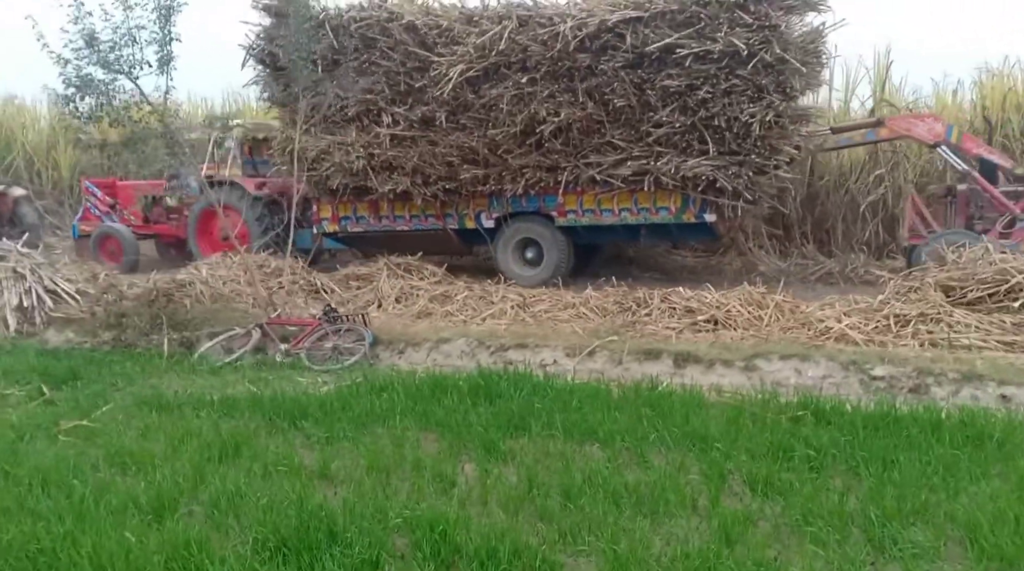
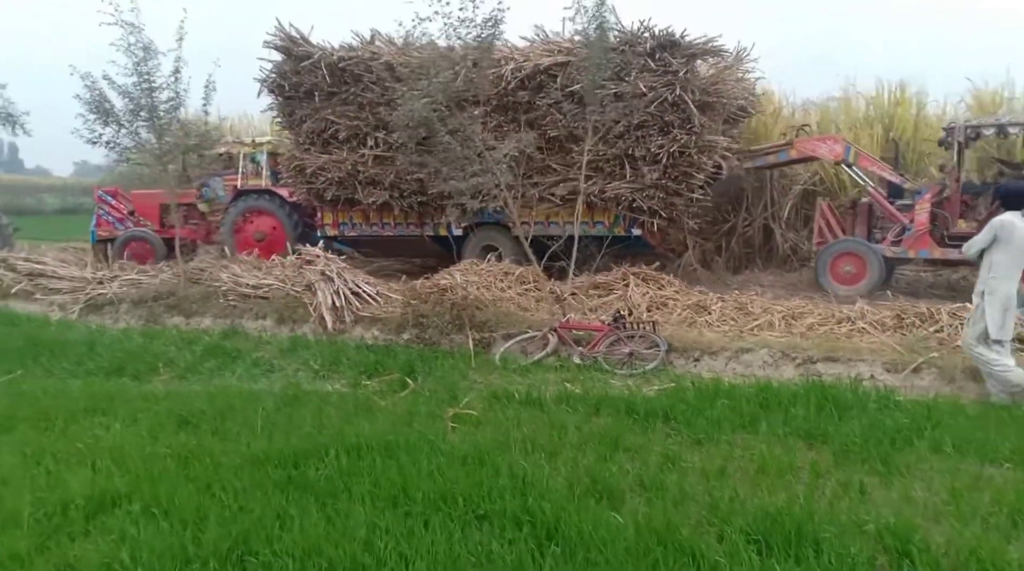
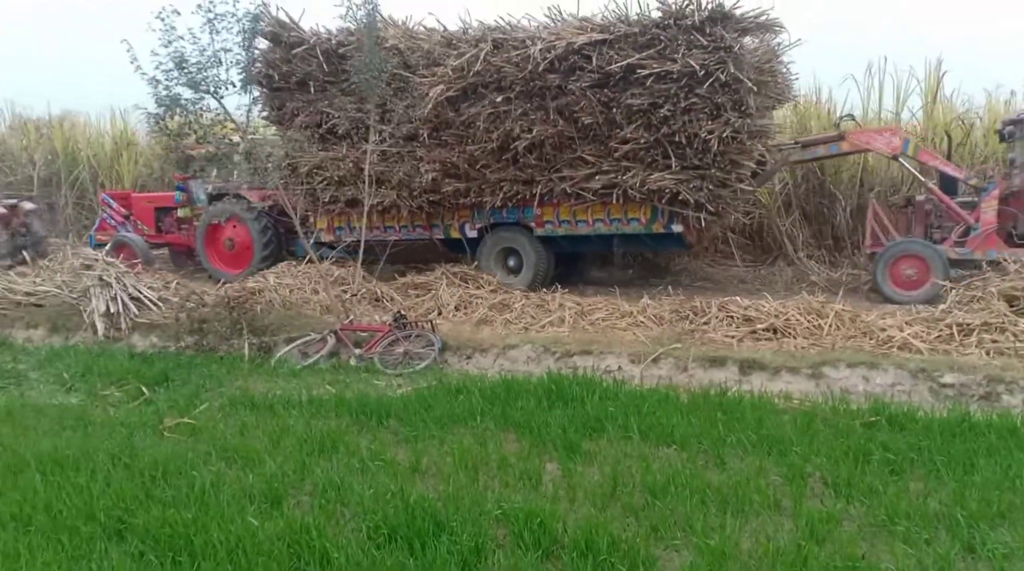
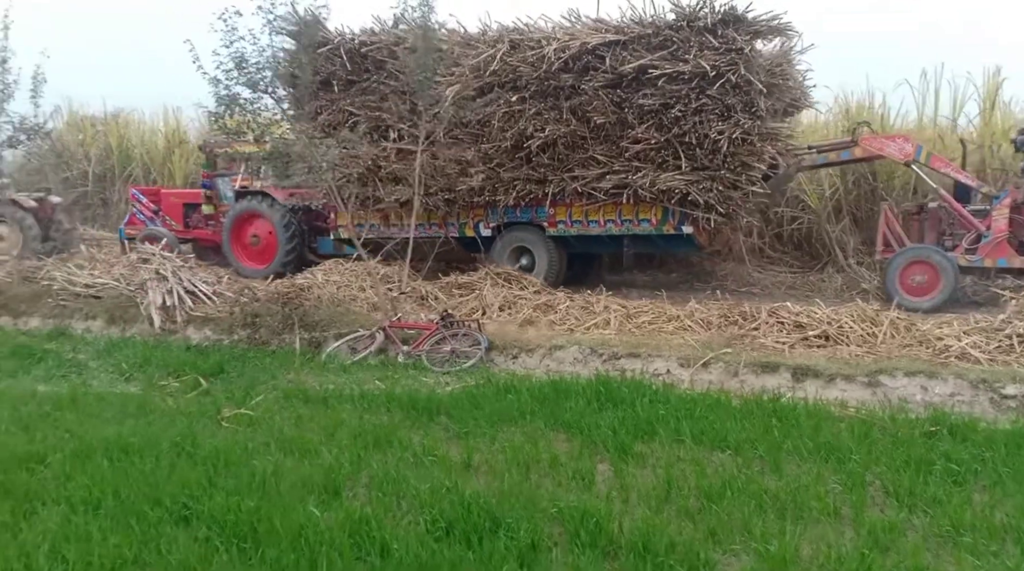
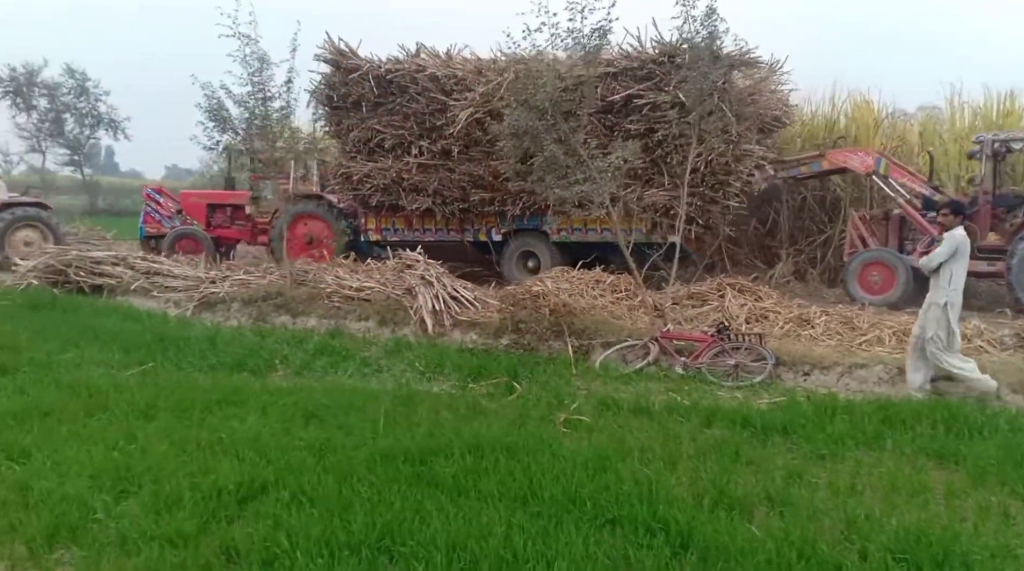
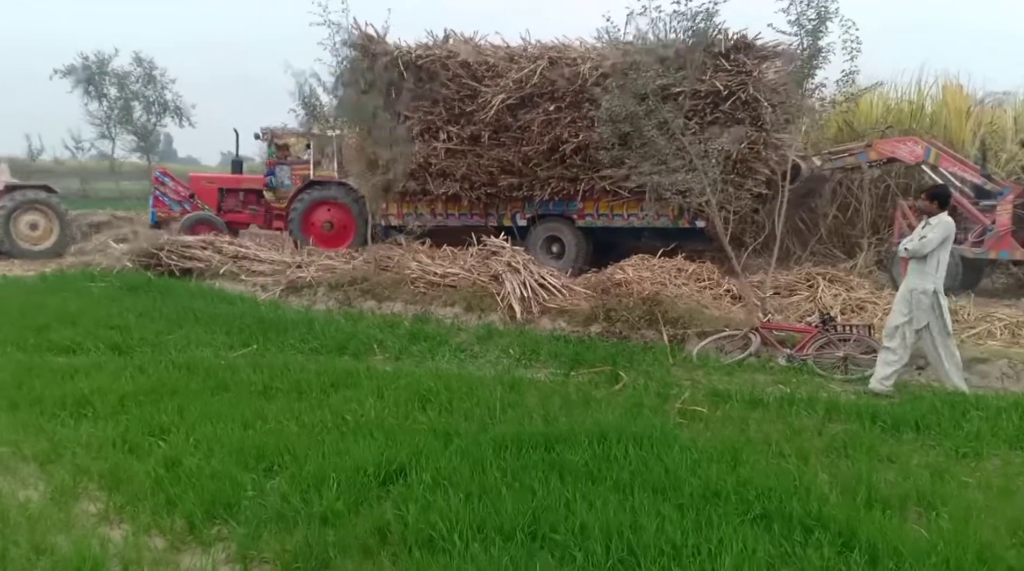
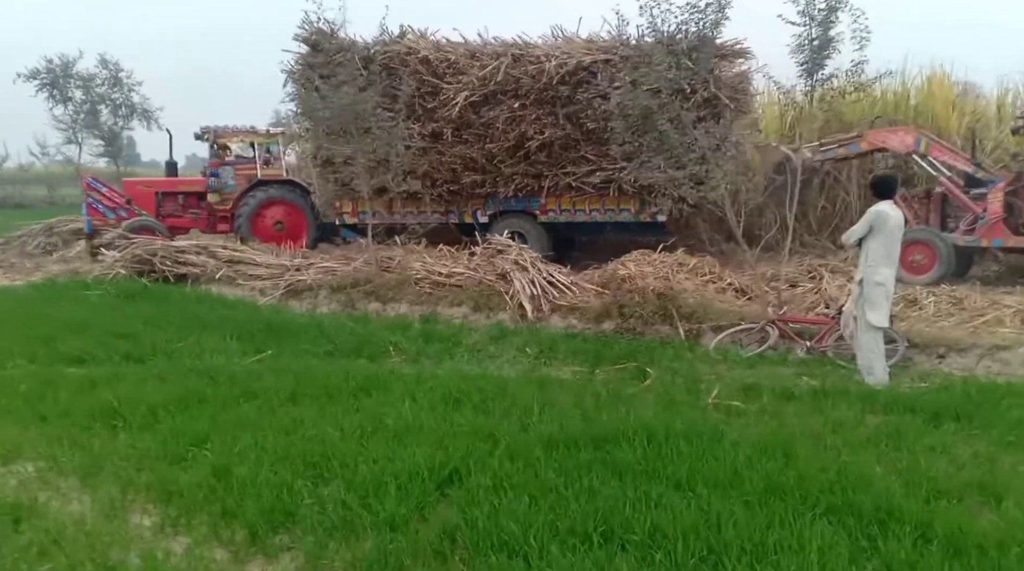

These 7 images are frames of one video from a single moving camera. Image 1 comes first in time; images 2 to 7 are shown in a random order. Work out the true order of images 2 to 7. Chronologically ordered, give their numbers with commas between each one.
3, 4, 2, 5, 6, 7
